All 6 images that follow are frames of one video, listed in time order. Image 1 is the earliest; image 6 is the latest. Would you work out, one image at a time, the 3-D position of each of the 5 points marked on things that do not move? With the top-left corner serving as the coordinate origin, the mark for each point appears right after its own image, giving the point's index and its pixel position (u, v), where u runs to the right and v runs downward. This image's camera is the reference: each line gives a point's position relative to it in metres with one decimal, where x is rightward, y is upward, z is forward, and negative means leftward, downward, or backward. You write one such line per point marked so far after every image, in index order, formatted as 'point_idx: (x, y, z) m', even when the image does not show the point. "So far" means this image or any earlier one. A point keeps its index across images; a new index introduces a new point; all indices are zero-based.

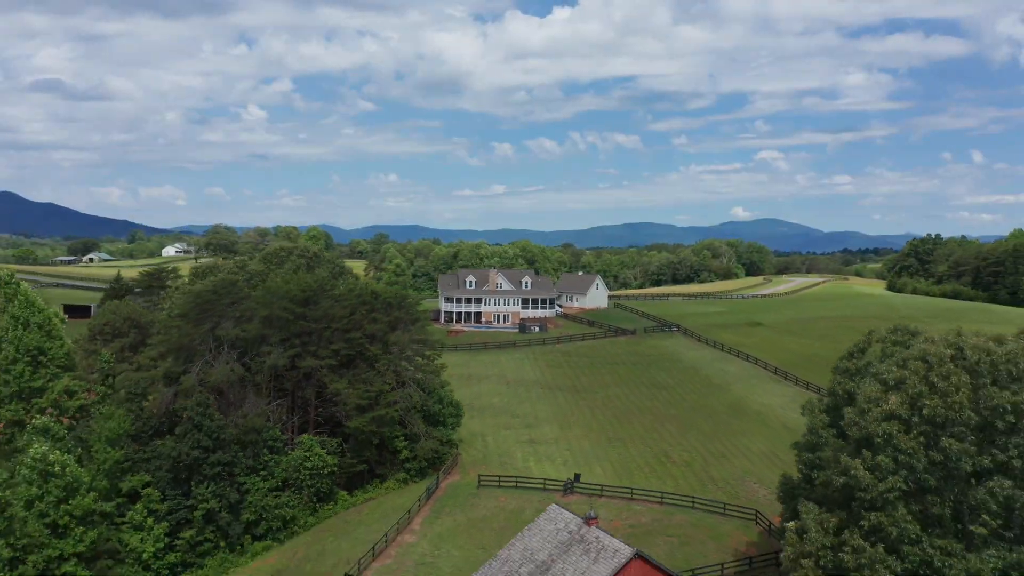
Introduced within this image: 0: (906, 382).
0: (+5.6, -1.3, +17.6) m
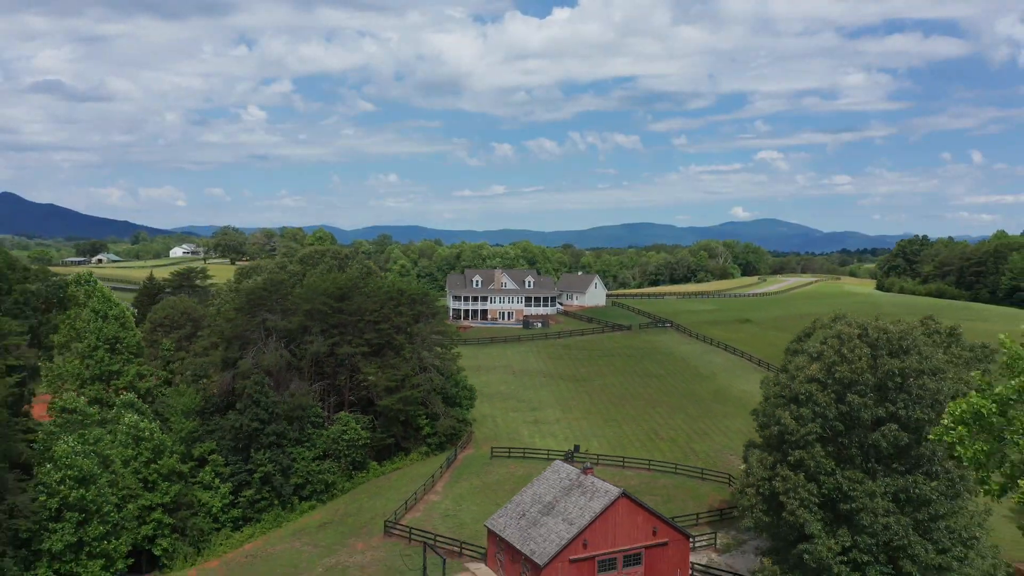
0: (+5.9, -1.2, +23.1) m
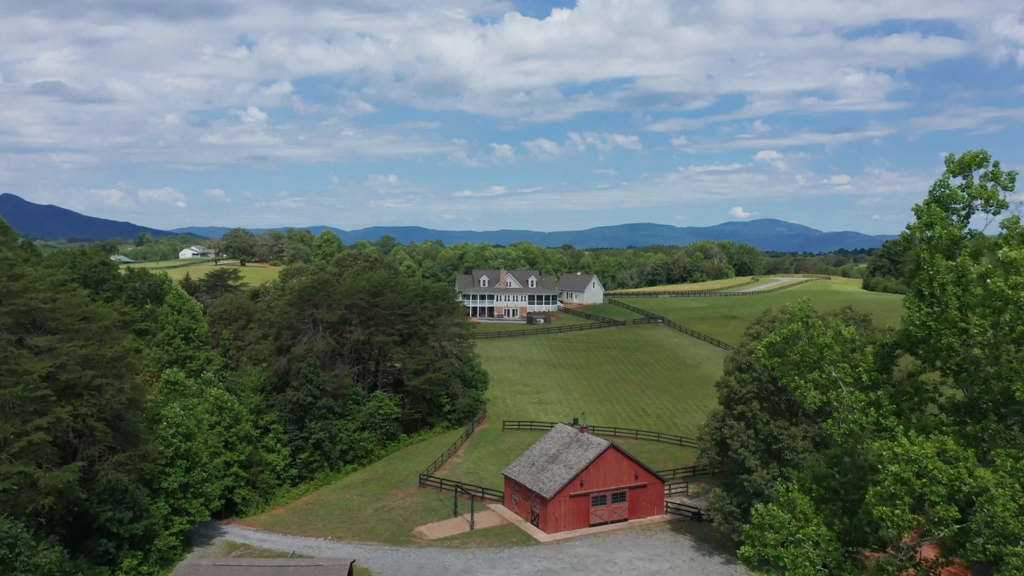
0: (+6.2, -1.1, +30.5) m
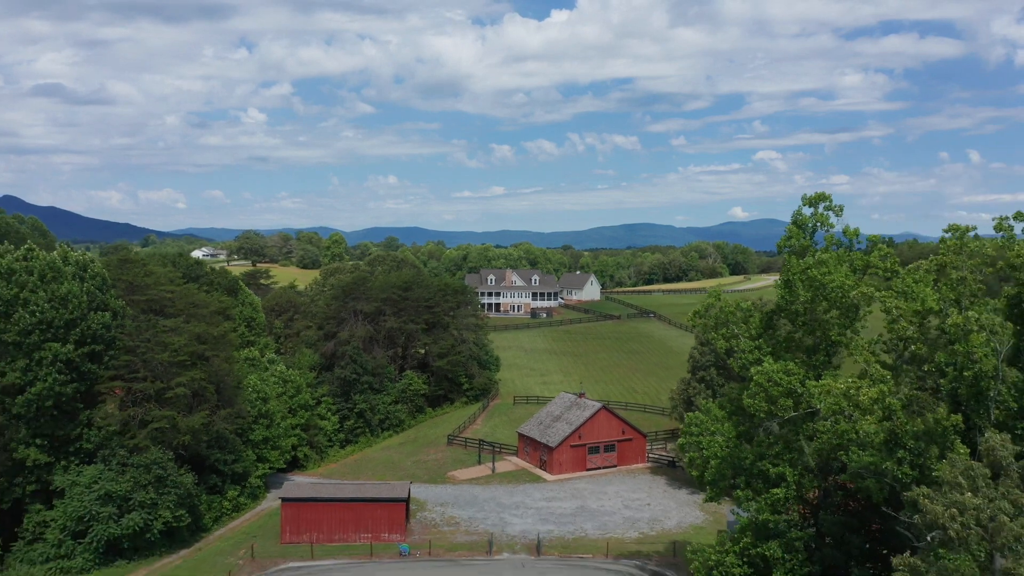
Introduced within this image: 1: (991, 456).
0: (+6.7, -0.9, +39.3) m
1: (+5.0, -1.8, +13.1) m
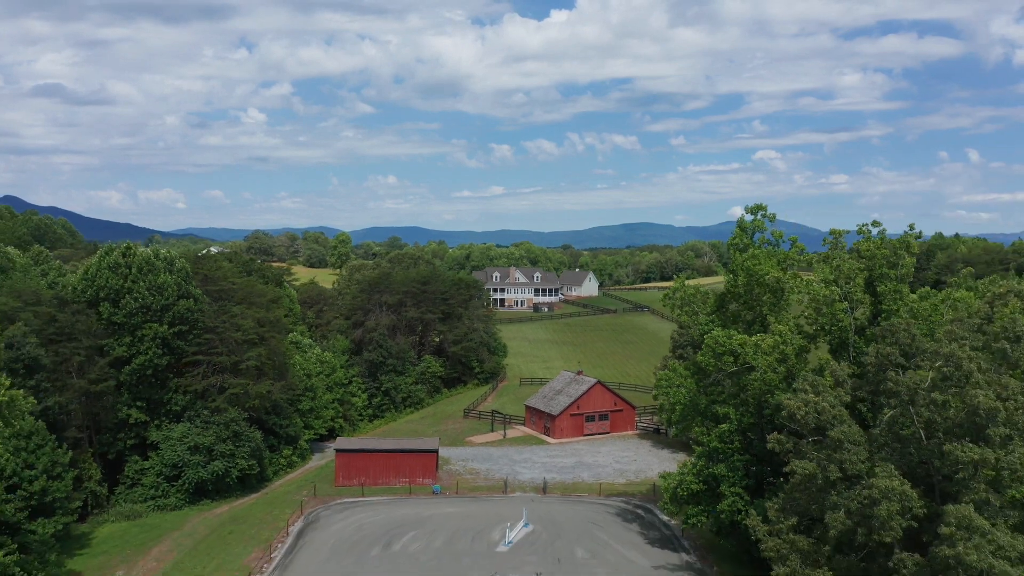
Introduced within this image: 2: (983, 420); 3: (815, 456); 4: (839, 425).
0: (+7.0, -0.6, +46.7) m
1: (+5.4, -1.5, +20.5) m
2: (+6.5, -1.8, +17.1) m
3: (+4.7, -2.6, +19.3) m
4: (+5.0, -2.1, +19.0) m
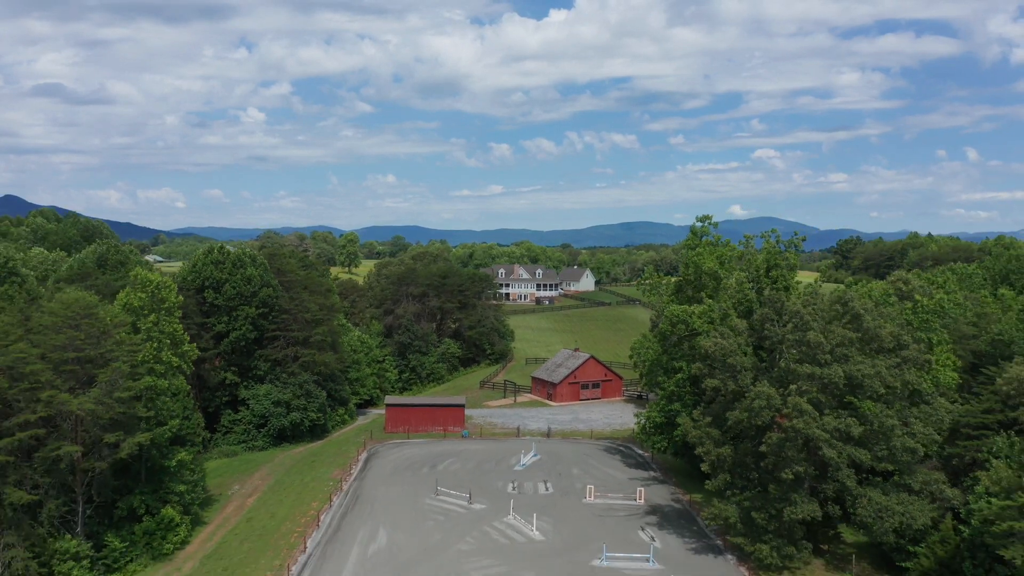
0: (+7.4, -0.2, +57.9) m
1: (+5.8, -1.1, +31.7) m
2: (+7.0, -1.4, +28.3) m
3: (+5.2, -2.2, +30.5) m
4: (+5.5, -1.7, +30.2) m
